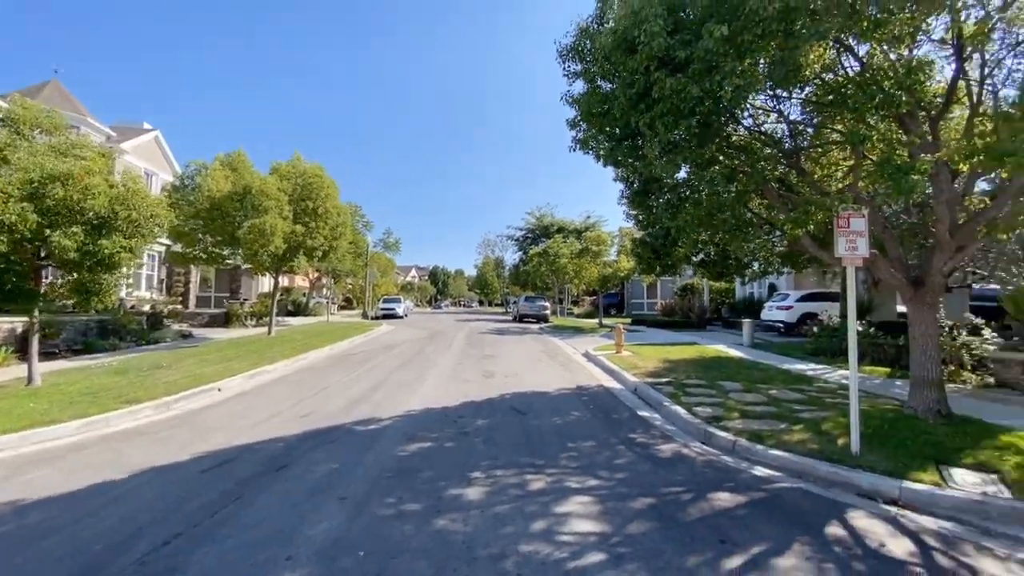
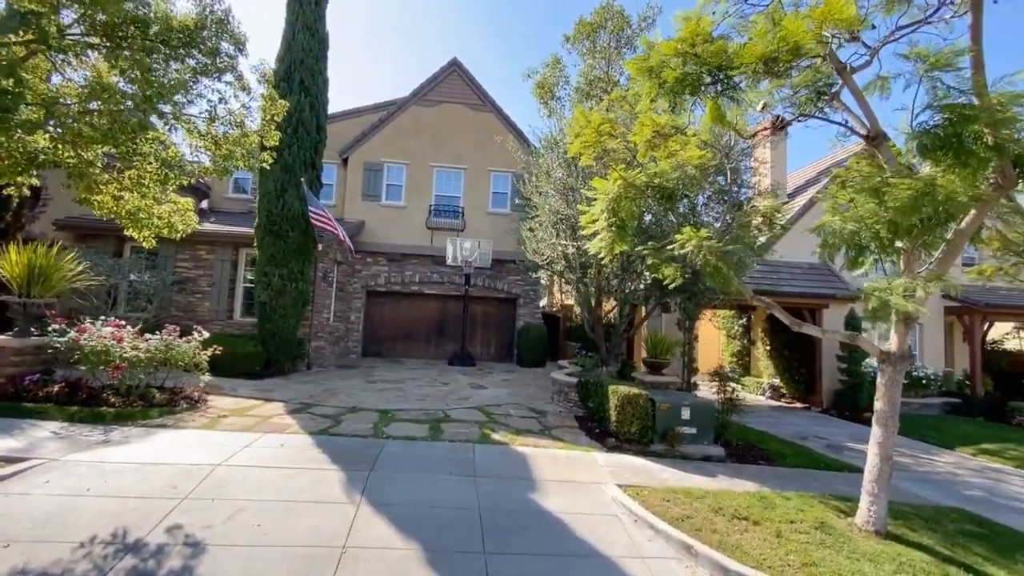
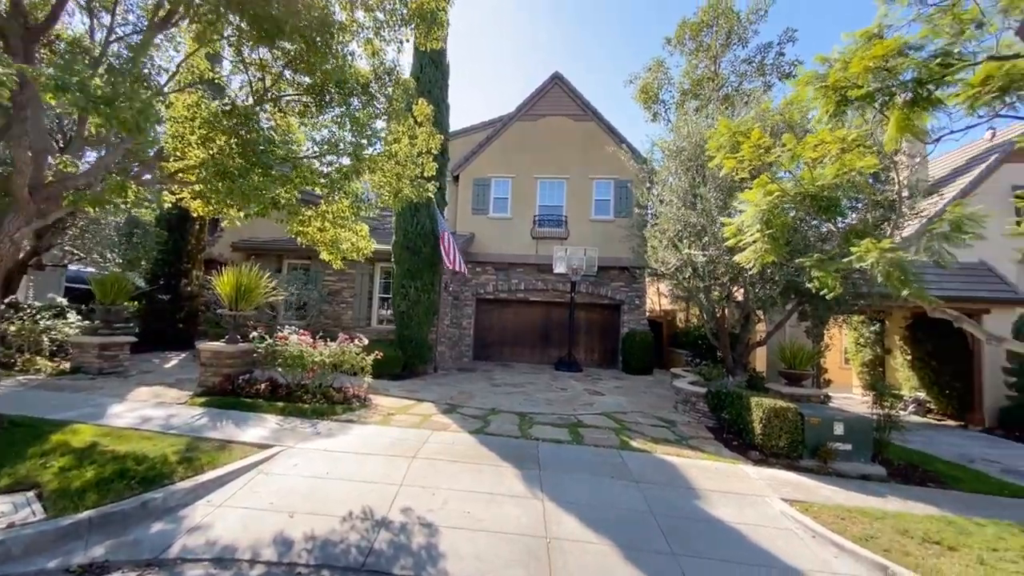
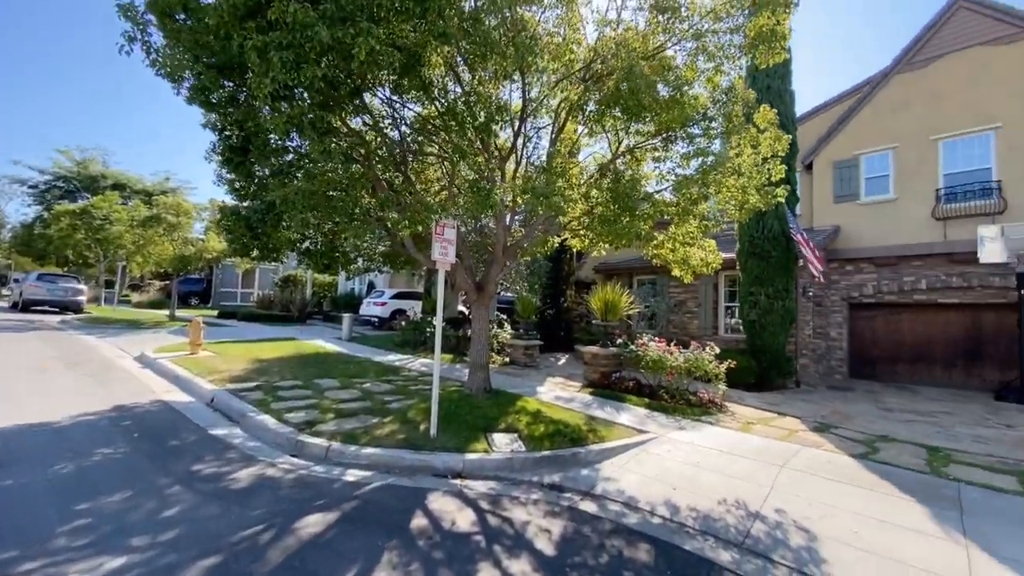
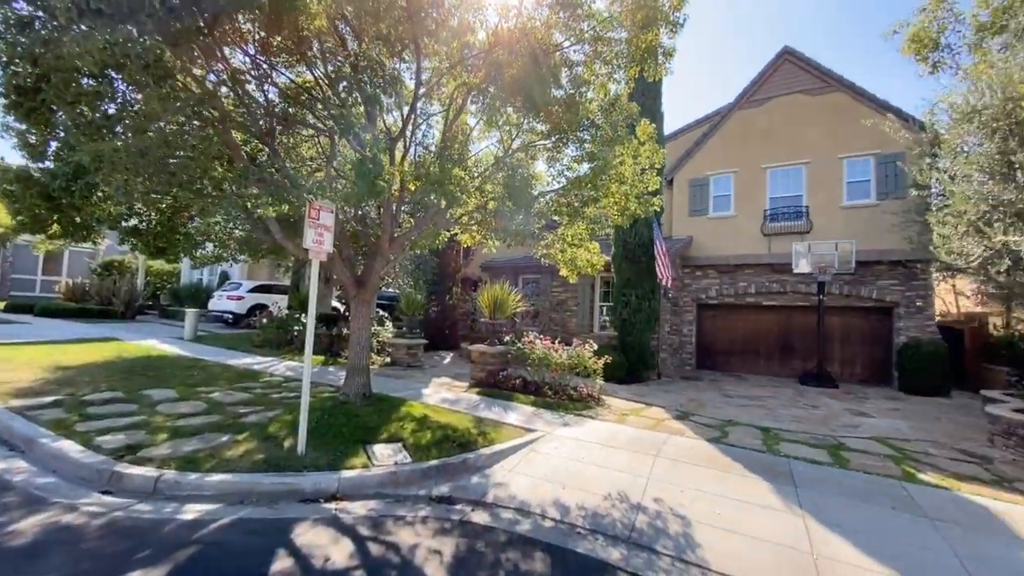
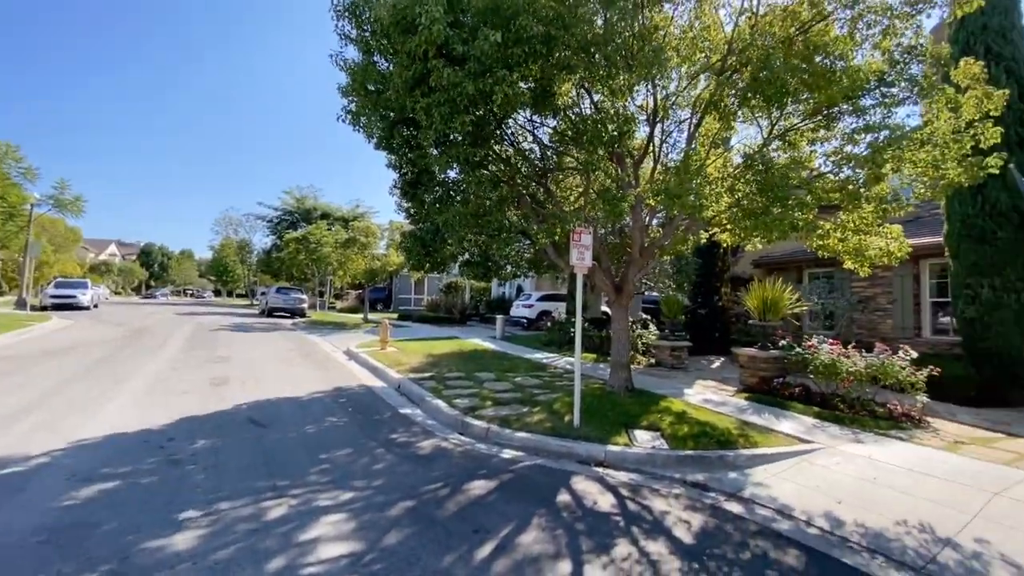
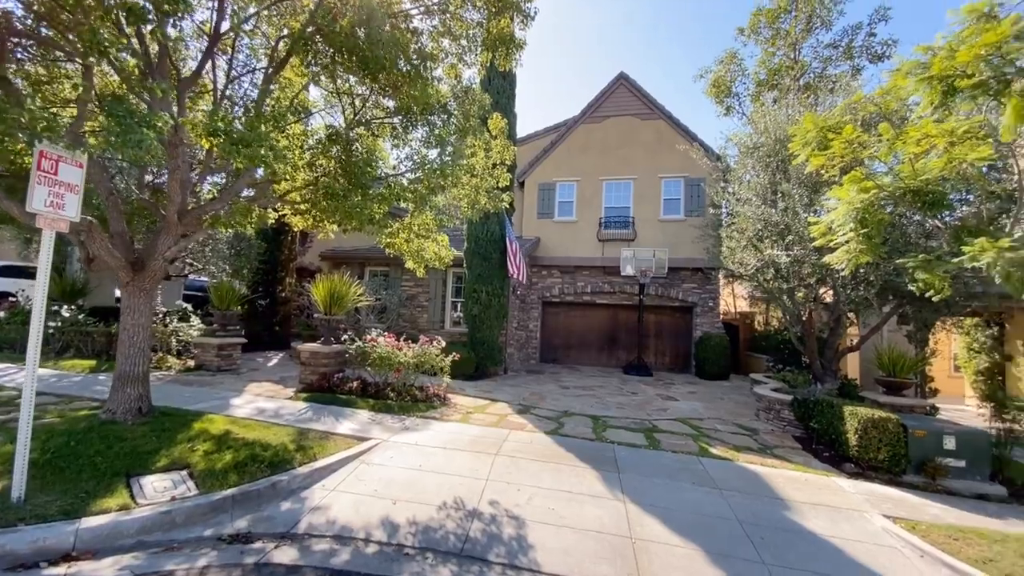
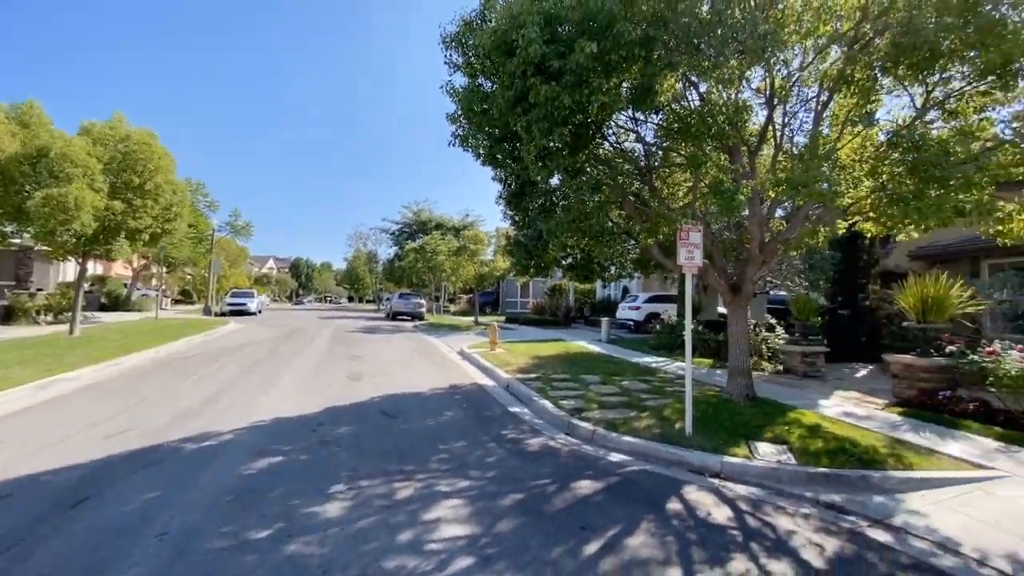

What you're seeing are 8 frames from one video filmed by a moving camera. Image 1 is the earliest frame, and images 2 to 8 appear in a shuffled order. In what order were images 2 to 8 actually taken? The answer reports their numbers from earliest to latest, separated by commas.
8, 6, 4, 5, 7, 3, 2
